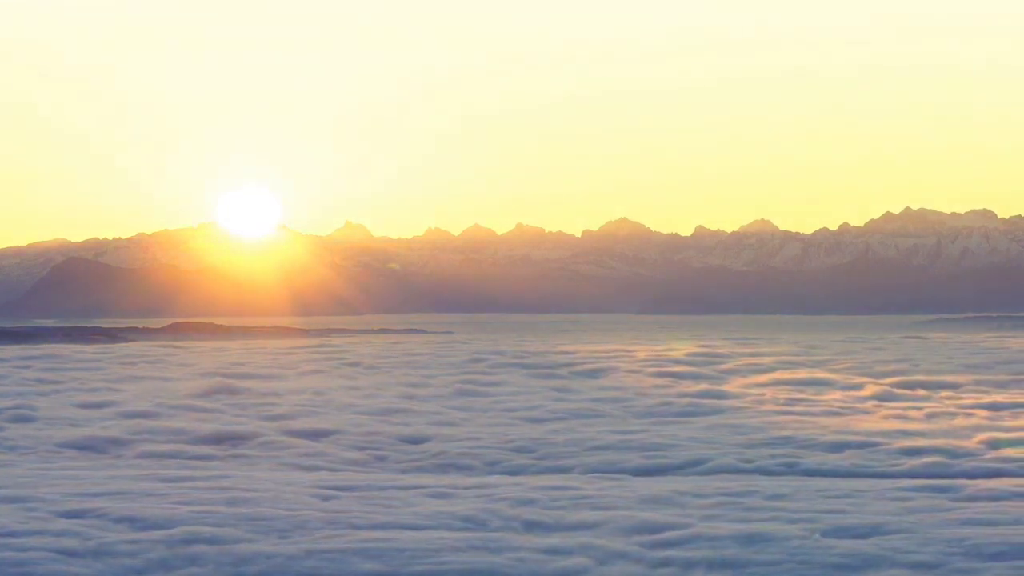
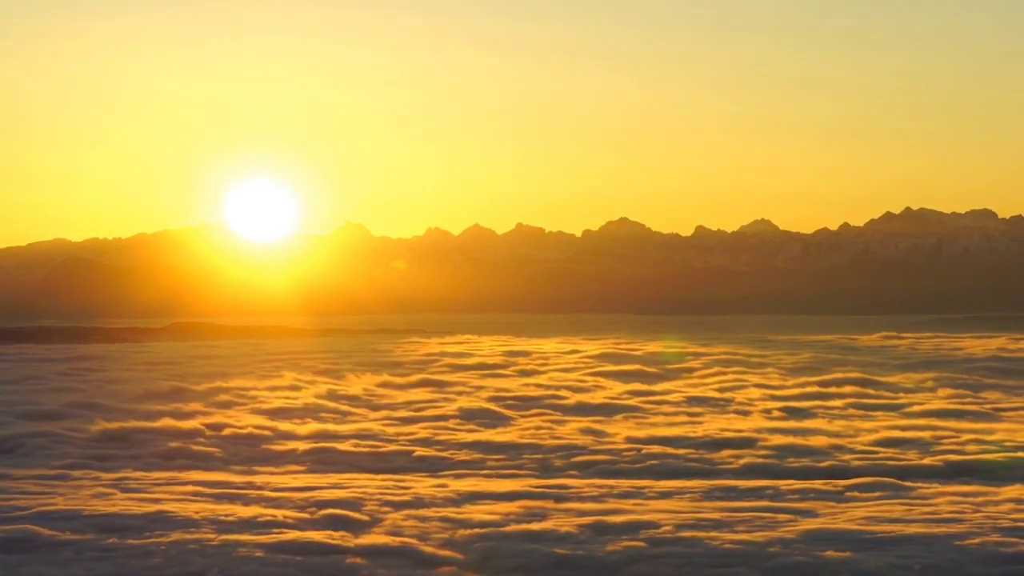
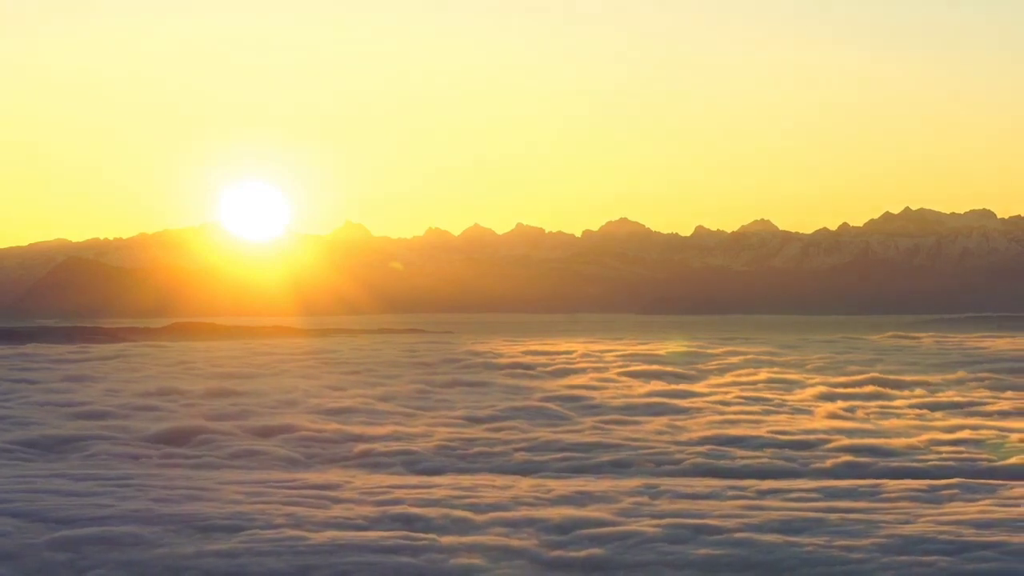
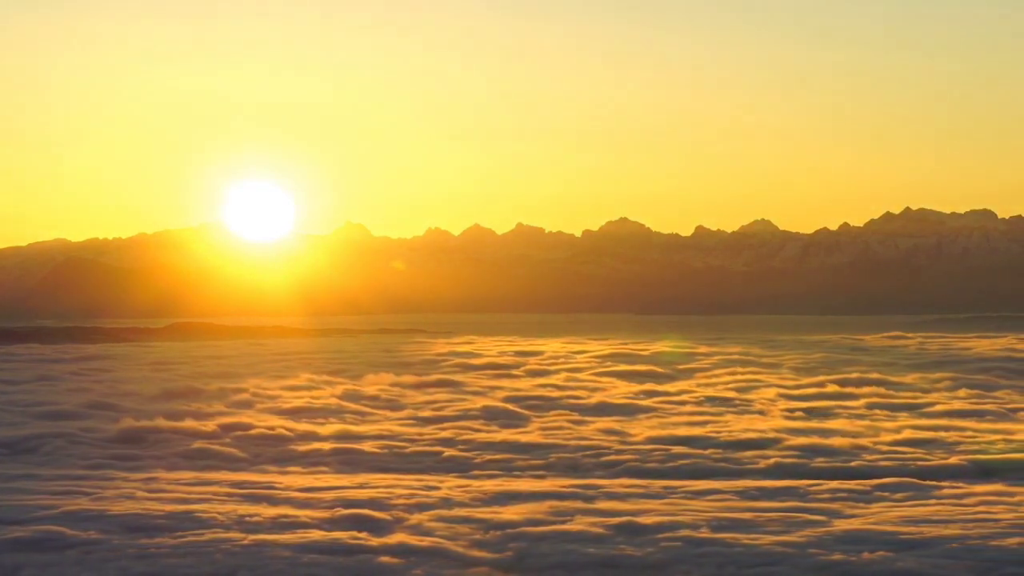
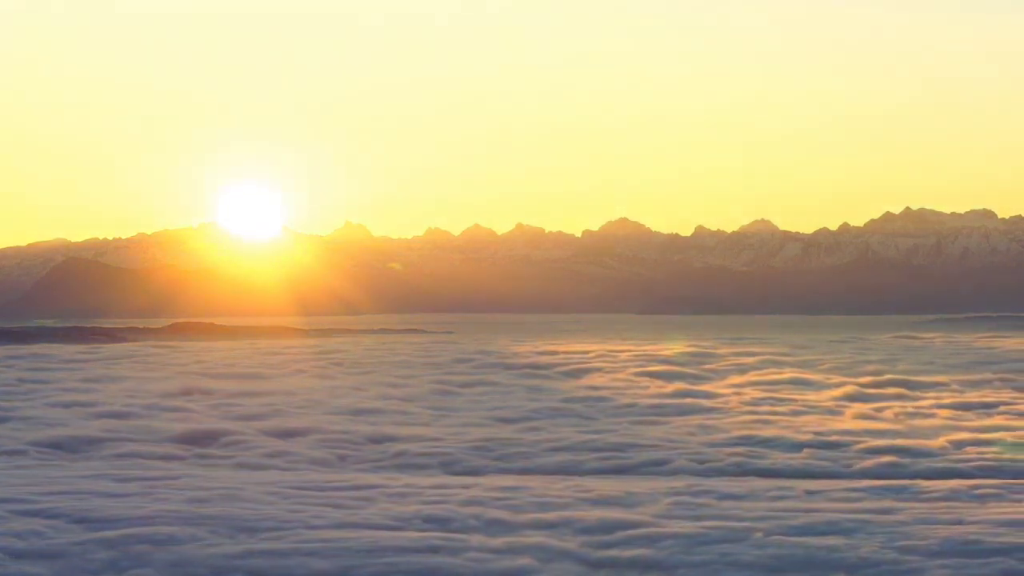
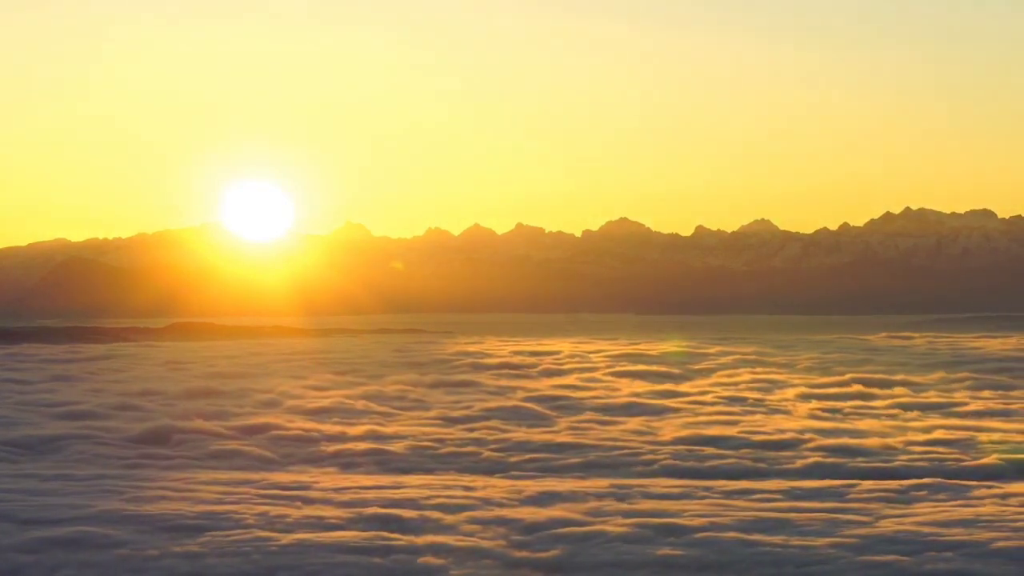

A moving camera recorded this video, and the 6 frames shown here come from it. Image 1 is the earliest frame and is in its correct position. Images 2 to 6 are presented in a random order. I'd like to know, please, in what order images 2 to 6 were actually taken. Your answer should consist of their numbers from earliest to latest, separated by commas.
5, 3, 6, 4, 2
